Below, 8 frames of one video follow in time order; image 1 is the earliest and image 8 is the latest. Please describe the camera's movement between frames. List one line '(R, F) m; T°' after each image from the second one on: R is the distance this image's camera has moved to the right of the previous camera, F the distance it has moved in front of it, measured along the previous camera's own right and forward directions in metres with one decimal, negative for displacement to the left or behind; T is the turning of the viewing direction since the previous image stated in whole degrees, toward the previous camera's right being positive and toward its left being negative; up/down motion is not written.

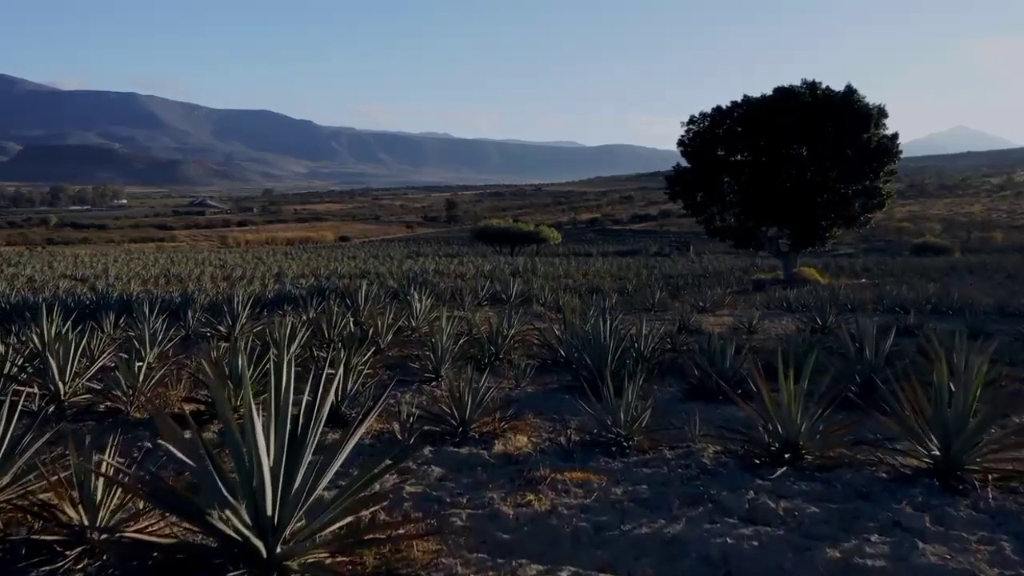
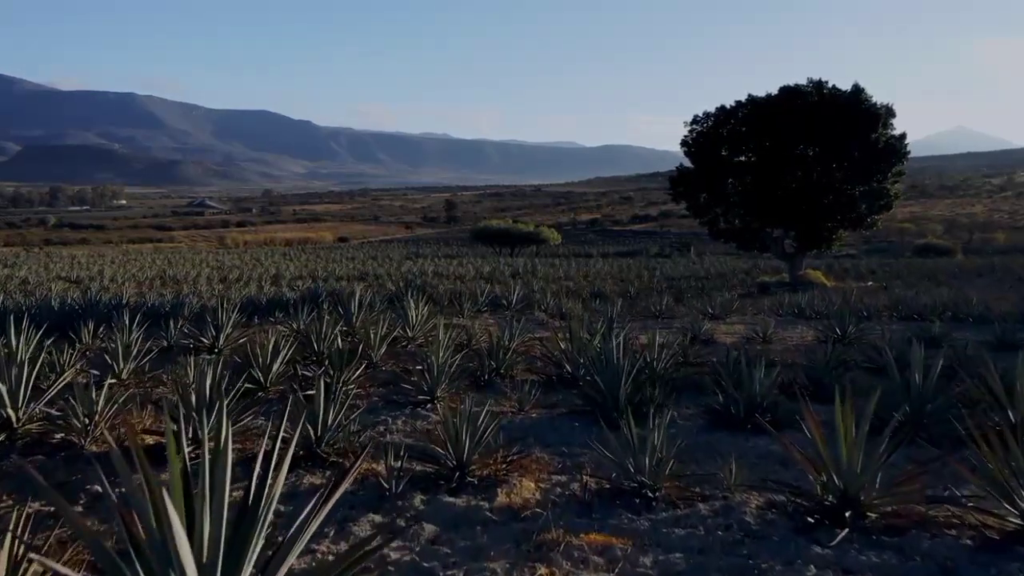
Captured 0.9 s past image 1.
(0.0, +0.7) m; 0°
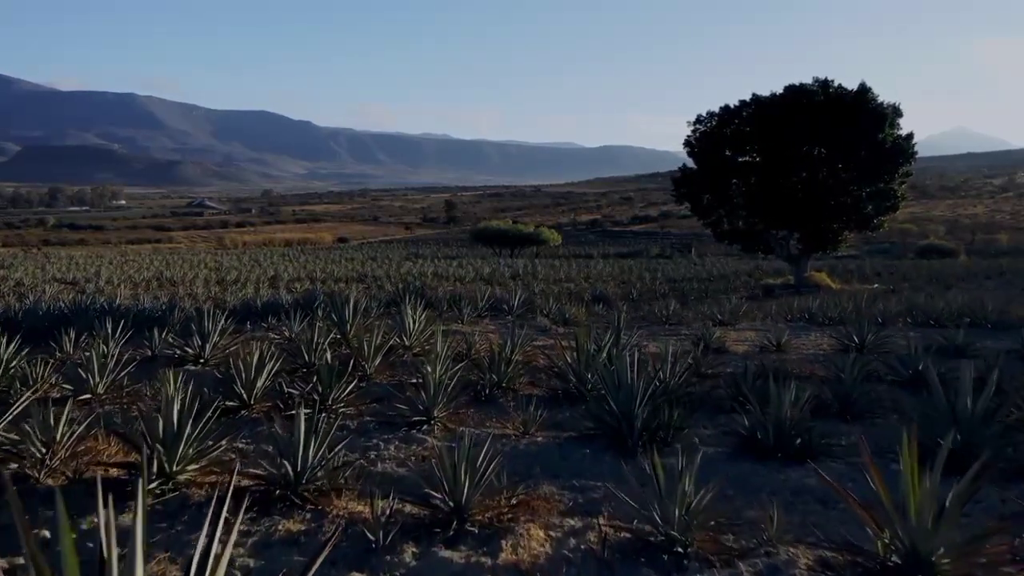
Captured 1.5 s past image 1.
(0.0, +0.6) m; 0°
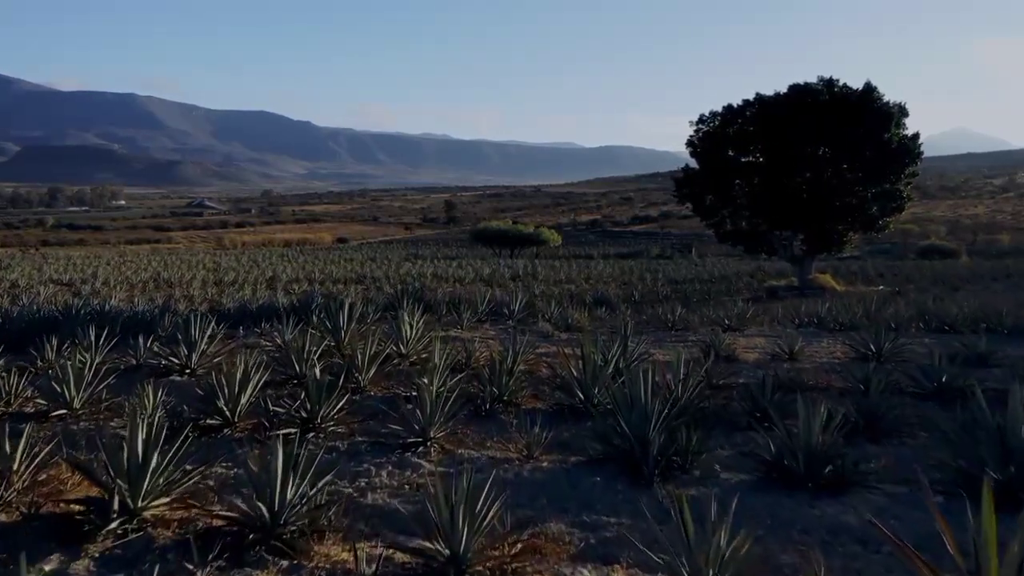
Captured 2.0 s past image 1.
(0.0, +0.5) m; 0°
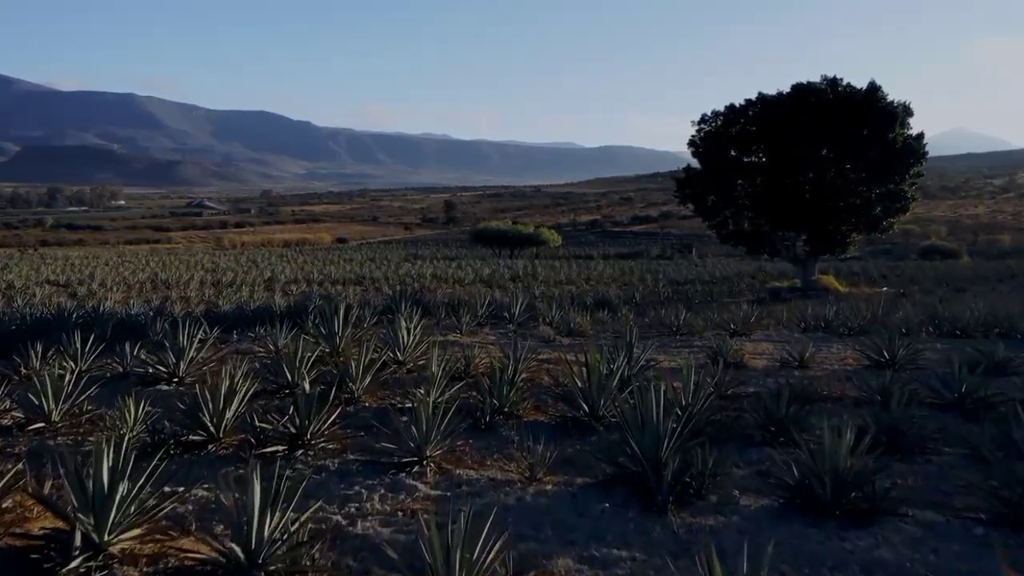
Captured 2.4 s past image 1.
(0.0, +0.4) m; 0°
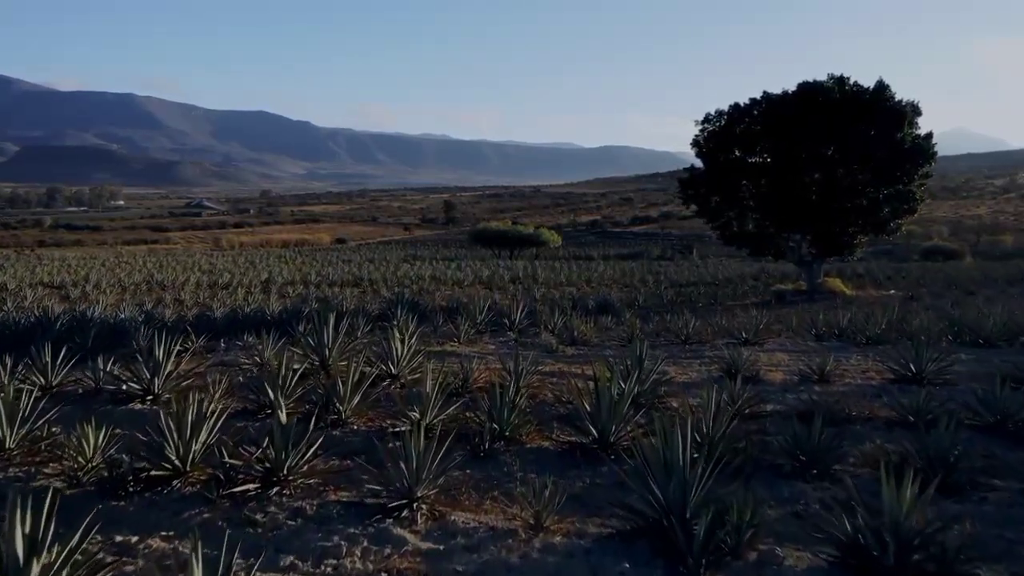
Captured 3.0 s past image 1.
(0.0, +0.7) m; 0°
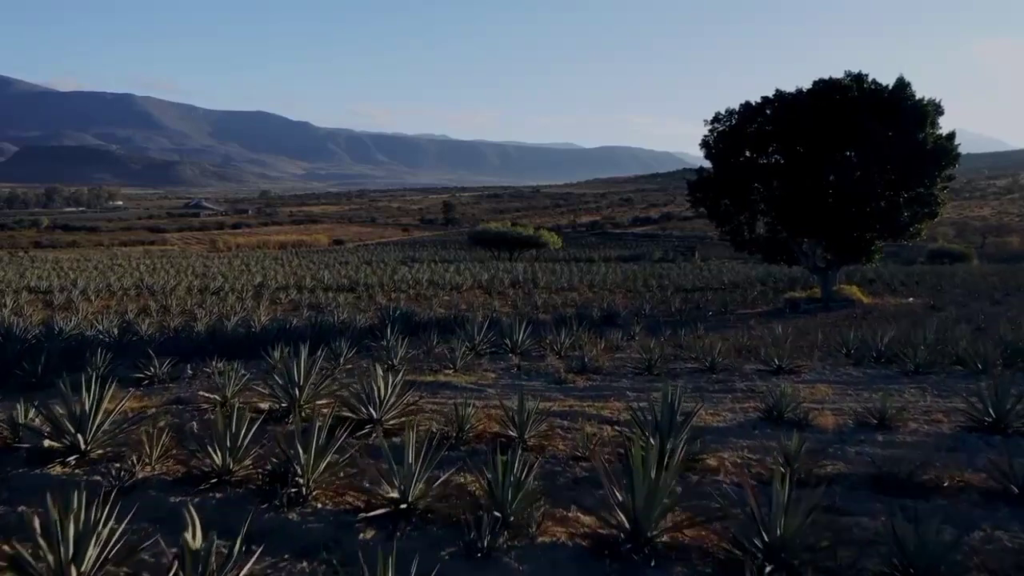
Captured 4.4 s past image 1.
(0.0, +1.7) m; 0°
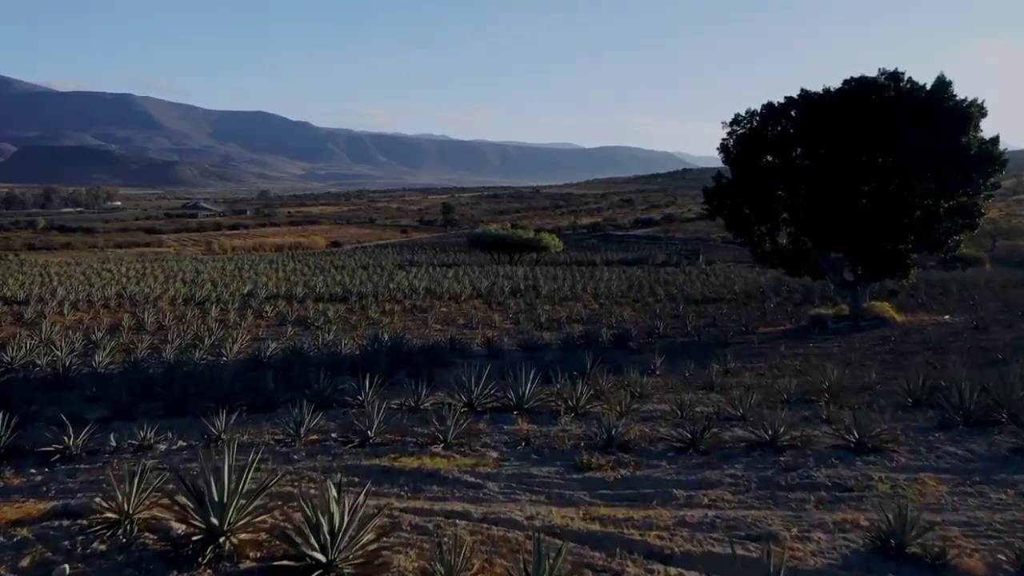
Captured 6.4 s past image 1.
(-0.1, +2.8) m; 0°
